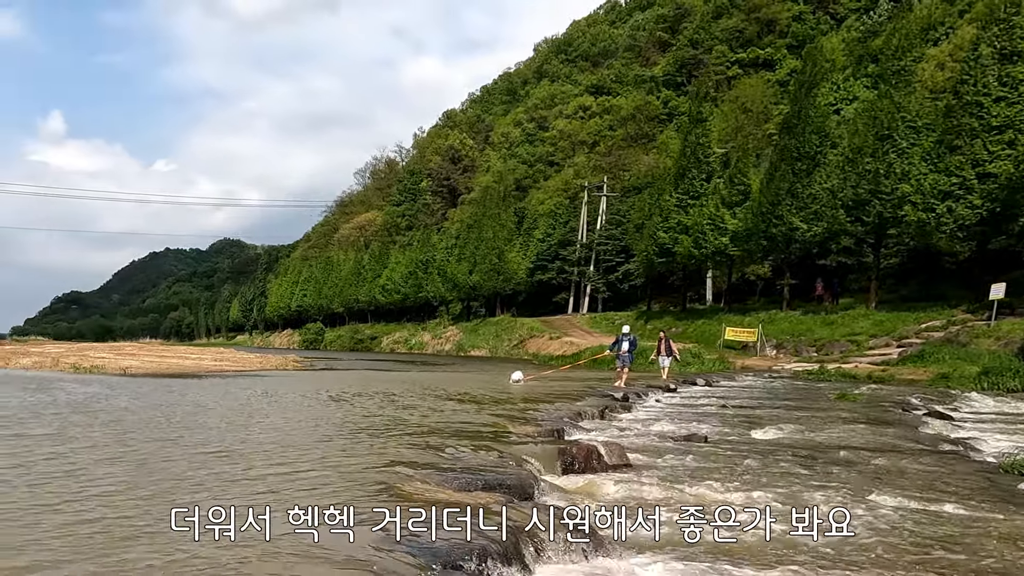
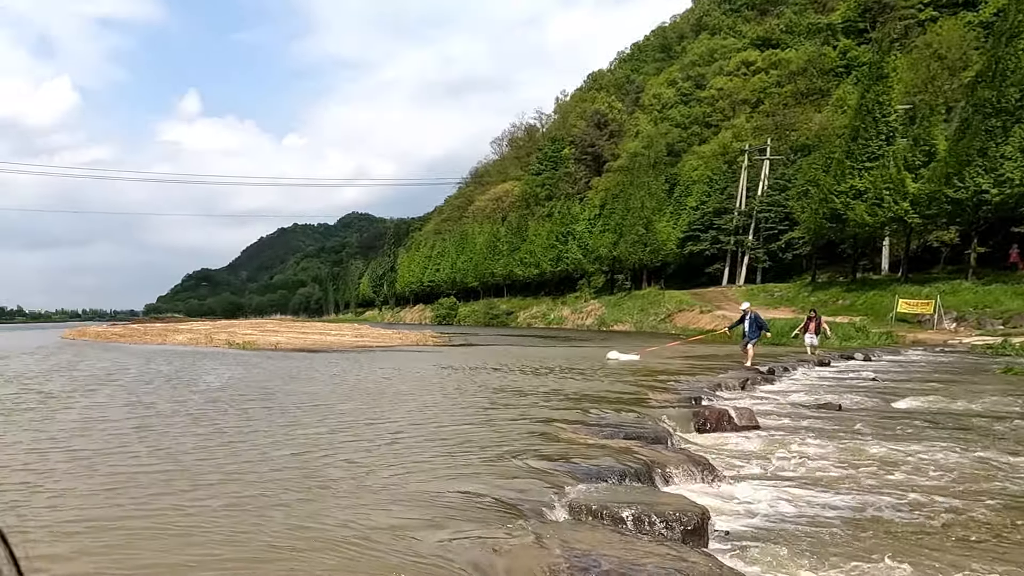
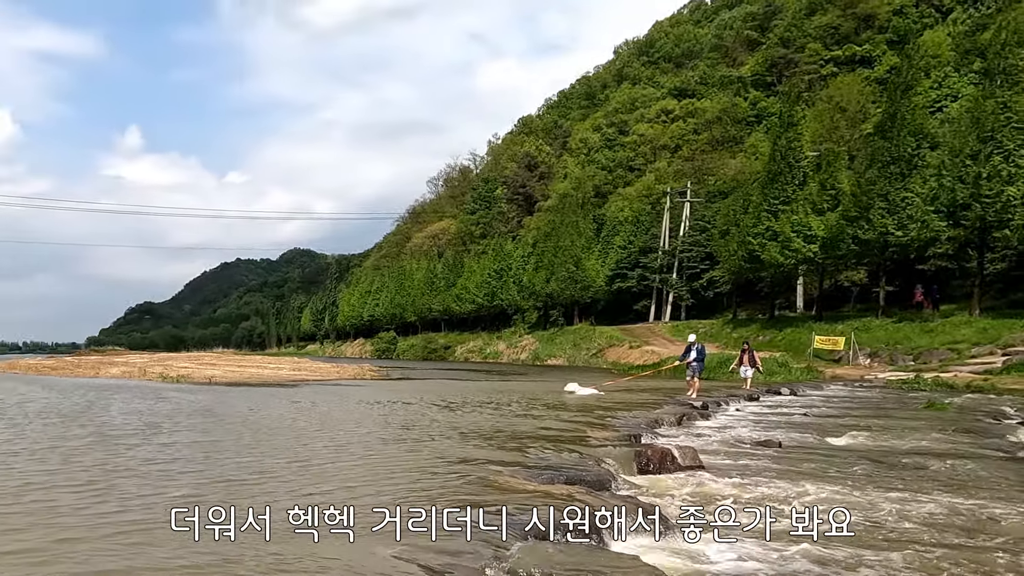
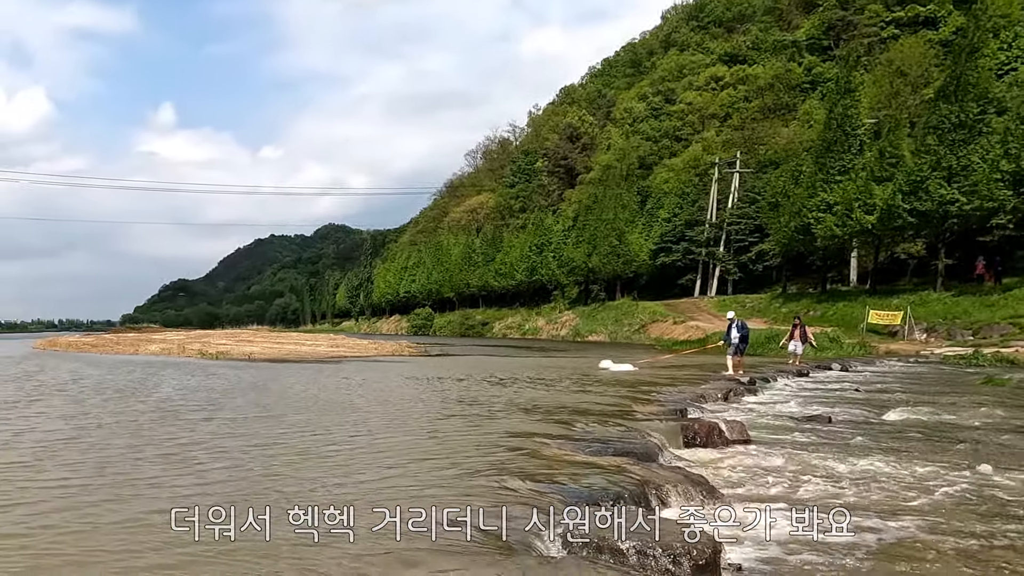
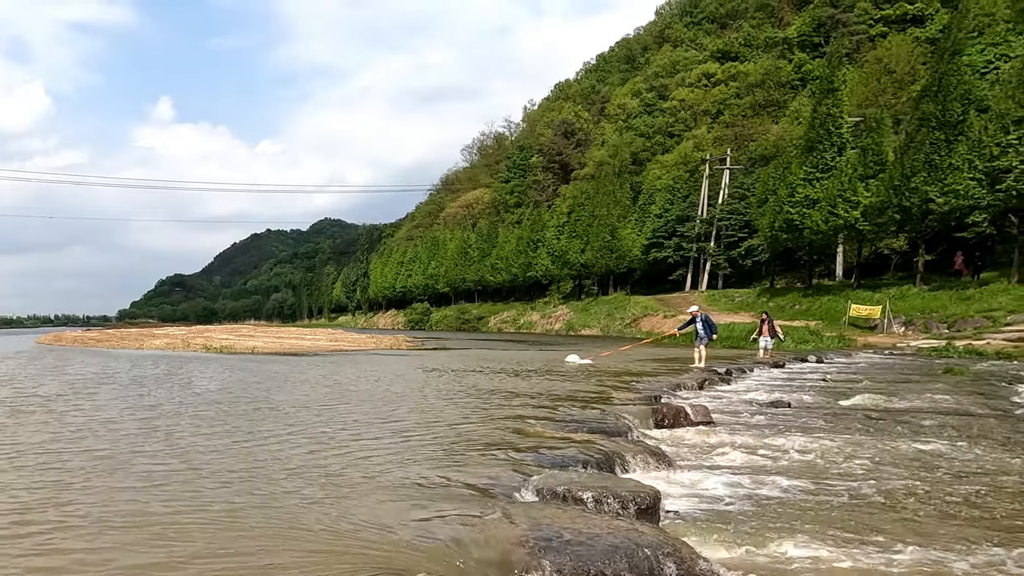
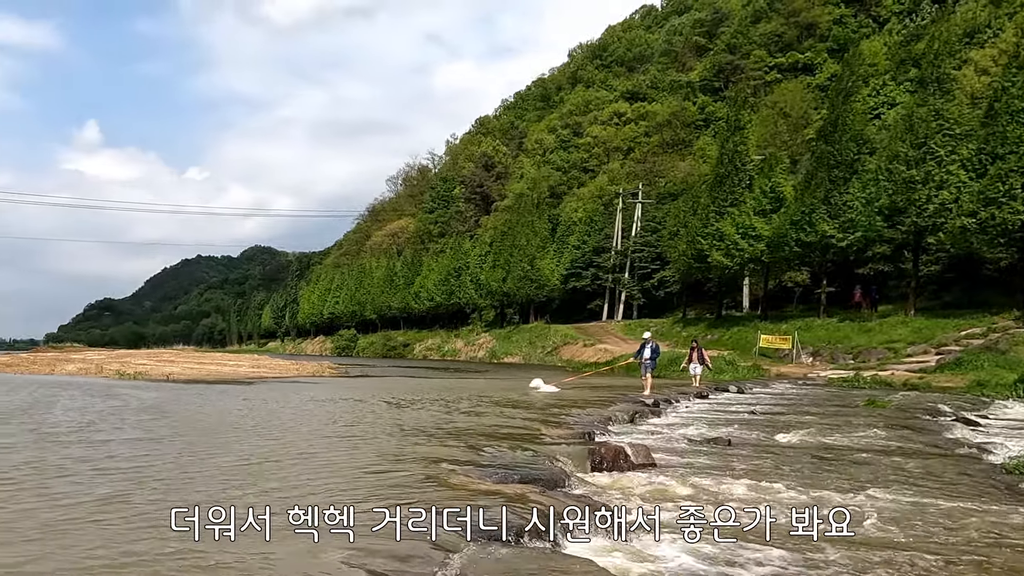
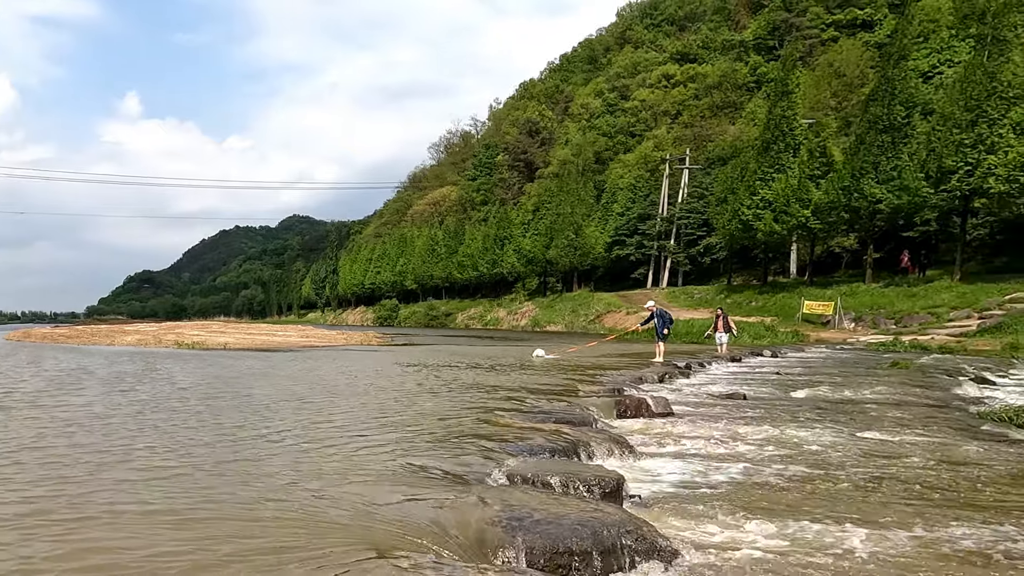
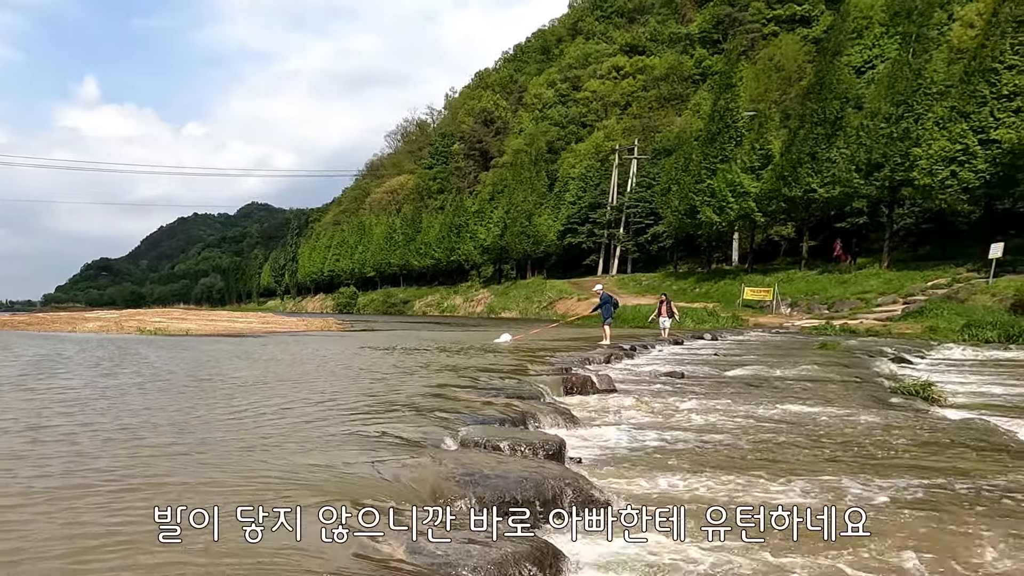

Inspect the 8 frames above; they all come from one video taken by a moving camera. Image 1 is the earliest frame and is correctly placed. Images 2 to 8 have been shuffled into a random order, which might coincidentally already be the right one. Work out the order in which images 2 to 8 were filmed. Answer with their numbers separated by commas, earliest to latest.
6, 3, 4, 2, 5, 7, 8
